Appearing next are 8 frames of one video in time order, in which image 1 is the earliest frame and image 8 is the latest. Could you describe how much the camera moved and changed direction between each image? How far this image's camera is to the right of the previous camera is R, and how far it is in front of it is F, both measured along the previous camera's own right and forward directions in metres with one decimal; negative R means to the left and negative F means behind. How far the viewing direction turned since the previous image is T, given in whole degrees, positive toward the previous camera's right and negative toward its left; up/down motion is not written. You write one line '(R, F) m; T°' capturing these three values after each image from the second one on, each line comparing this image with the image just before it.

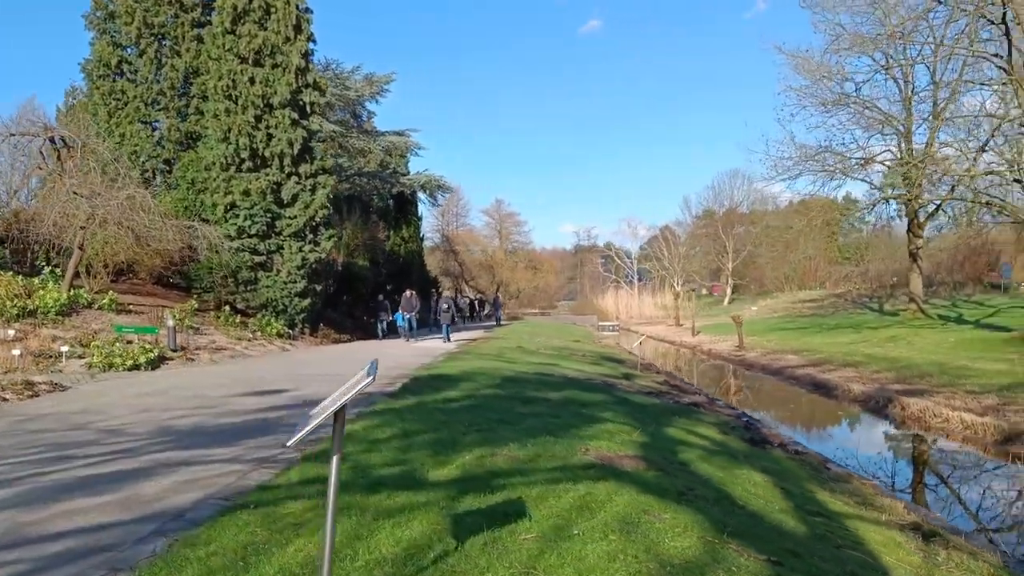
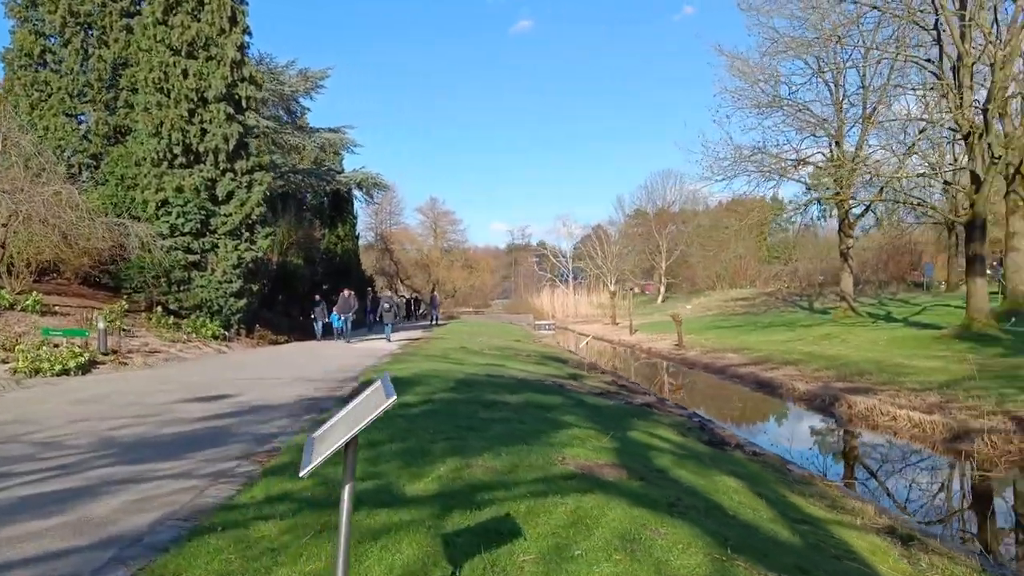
(-0.2, +0.2) m; +5°
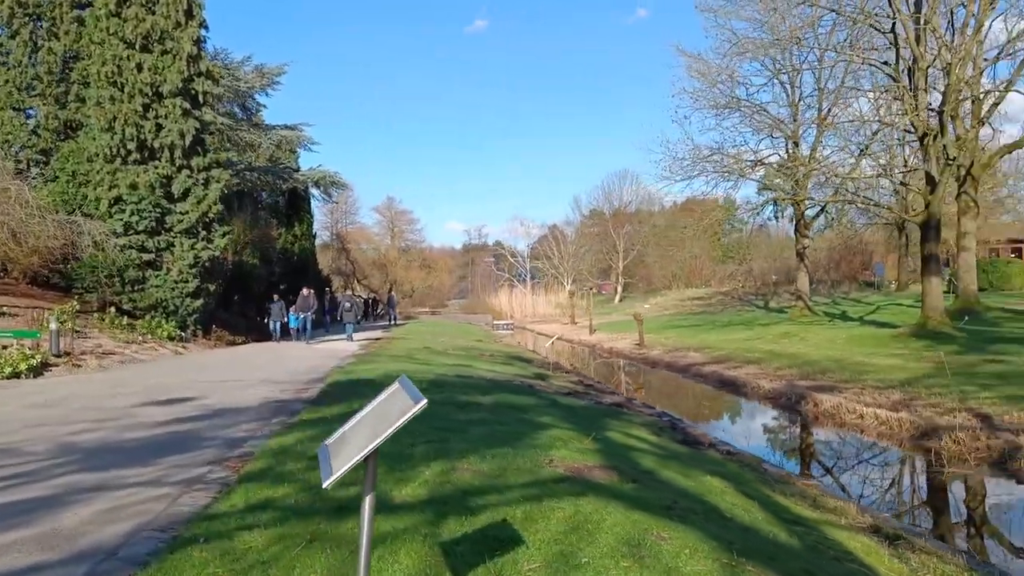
(-0.2, +0.1) m; +3°
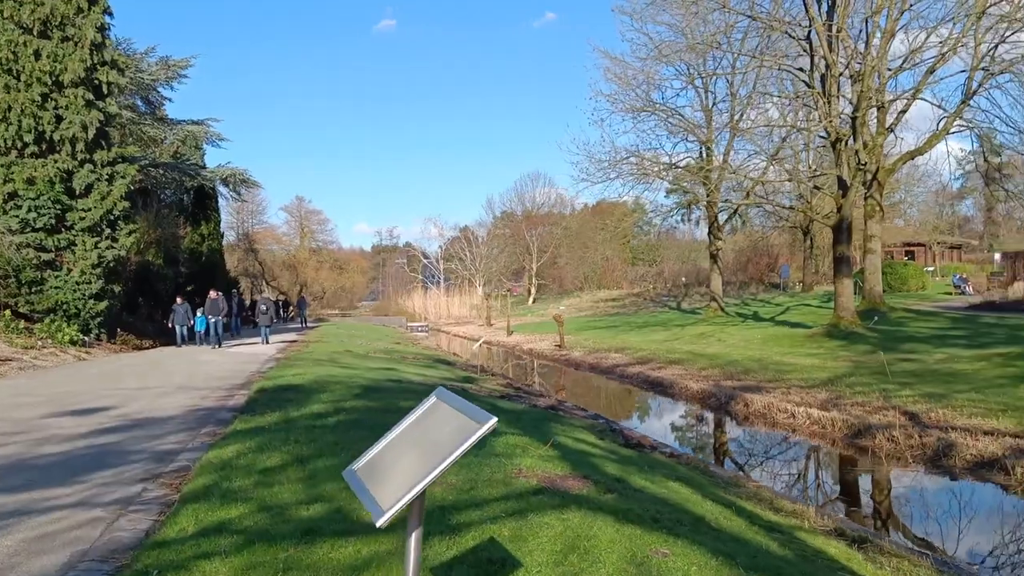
(-0.3, +0.3) m; +6°
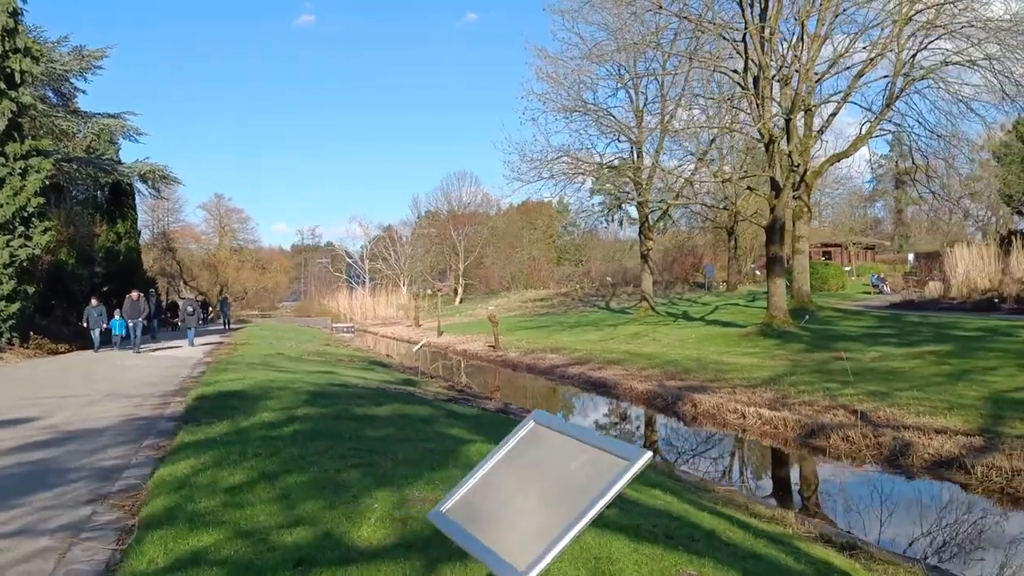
(-0.4, +0.3) m; +5°
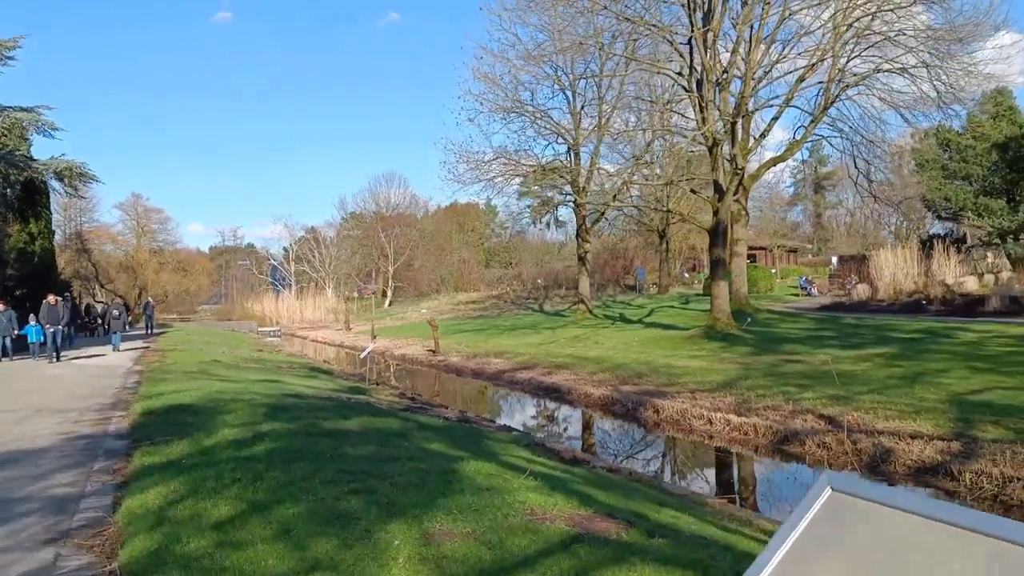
(-0.5, +0.4) m; +5°
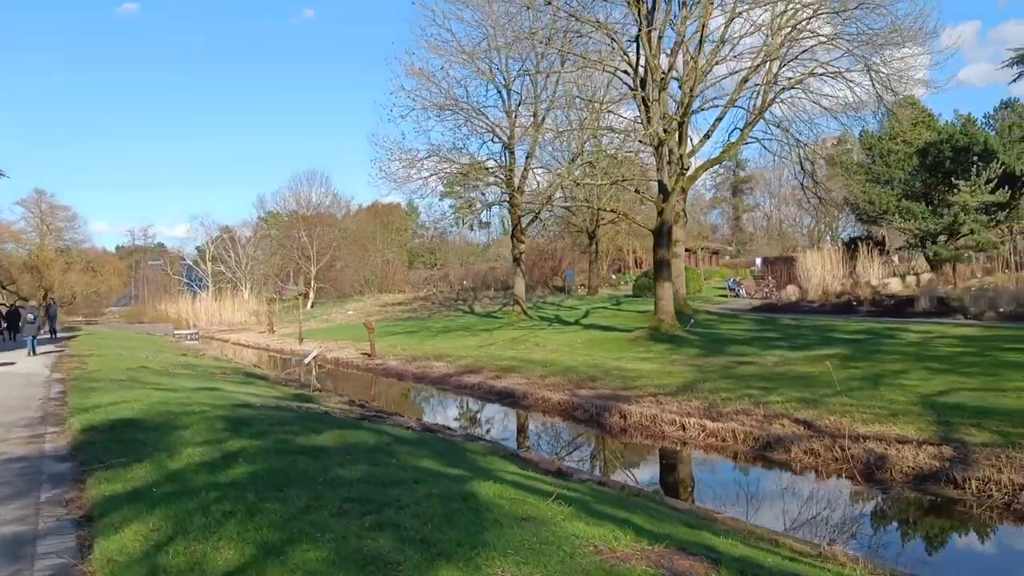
(-0.6, +0.6) m; +6°
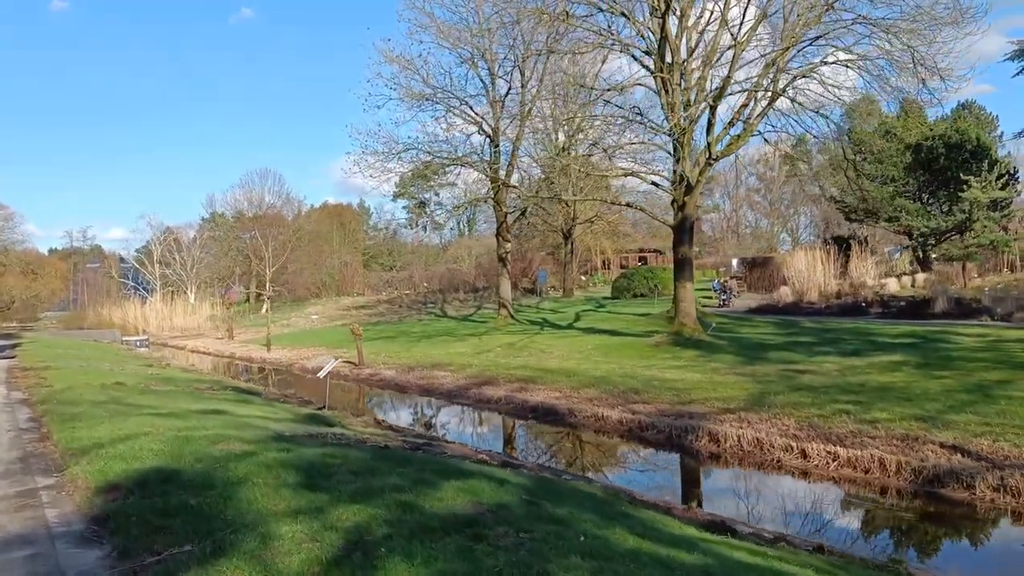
(-1.6, +1.9) m; +3°
